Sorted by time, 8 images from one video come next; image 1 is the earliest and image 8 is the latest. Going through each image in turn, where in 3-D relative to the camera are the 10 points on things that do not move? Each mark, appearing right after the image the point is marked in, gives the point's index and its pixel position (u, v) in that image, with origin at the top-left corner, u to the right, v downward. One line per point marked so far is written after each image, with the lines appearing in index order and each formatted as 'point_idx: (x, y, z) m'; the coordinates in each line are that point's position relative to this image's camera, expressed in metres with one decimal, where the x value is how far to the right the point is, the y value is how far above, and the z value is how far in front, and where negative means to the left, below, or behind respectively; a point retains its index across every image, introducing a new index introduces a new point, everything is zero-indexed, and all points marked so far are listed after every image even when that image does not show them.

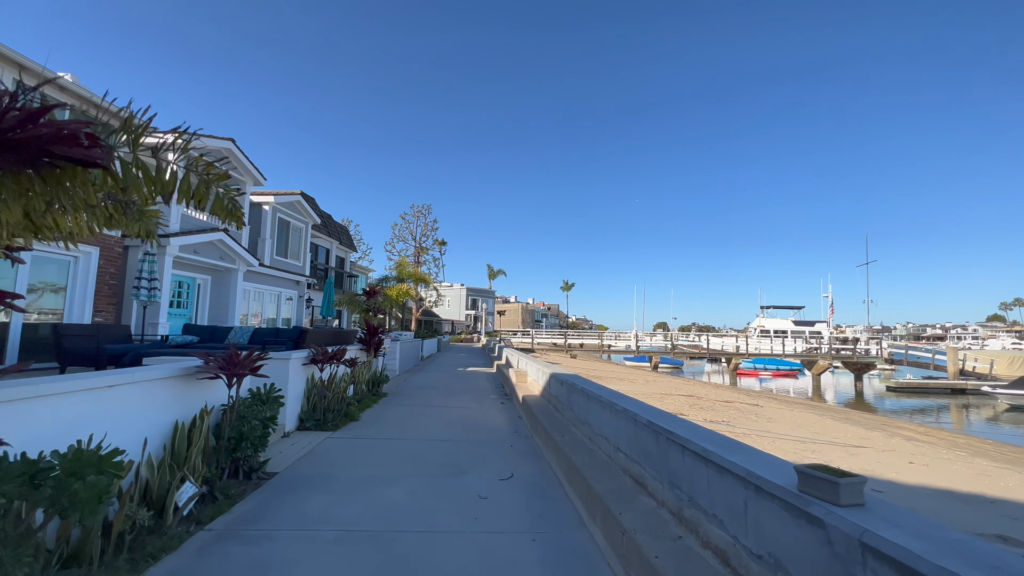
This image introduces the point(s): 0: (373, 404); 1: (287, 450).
0: (-2.9, -2.5, +9.9) m
1: (-2.9, -2.1, +6.1) m
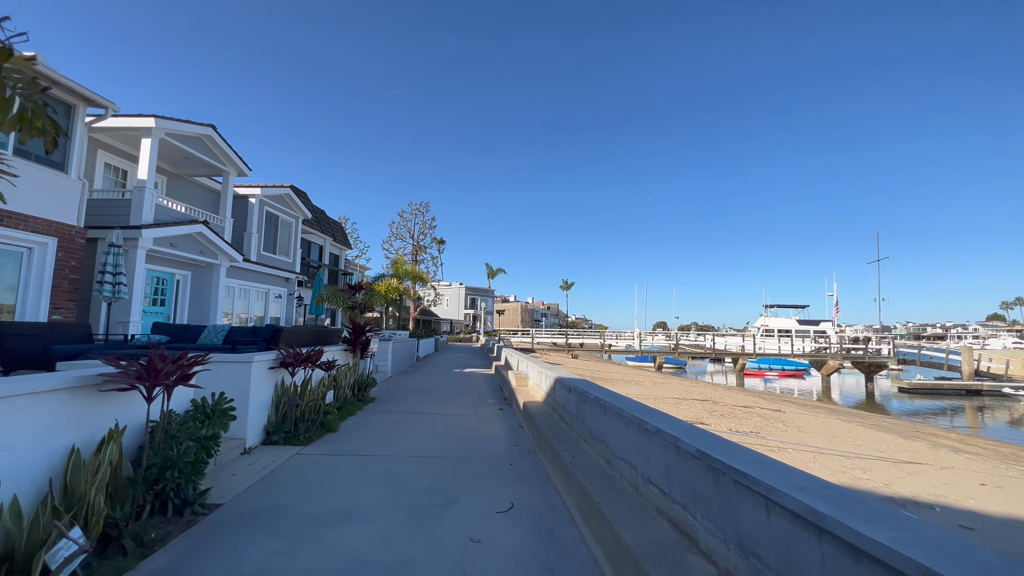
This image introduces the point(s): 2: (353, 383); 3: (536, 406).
0: (-2.9, -2.3, +8.9) m
1: (-2.9, -2.0, +5.1) m
2: (-3.3, -2.0, +9.7) m
3: (+0.4, -2.0, +8.2) m
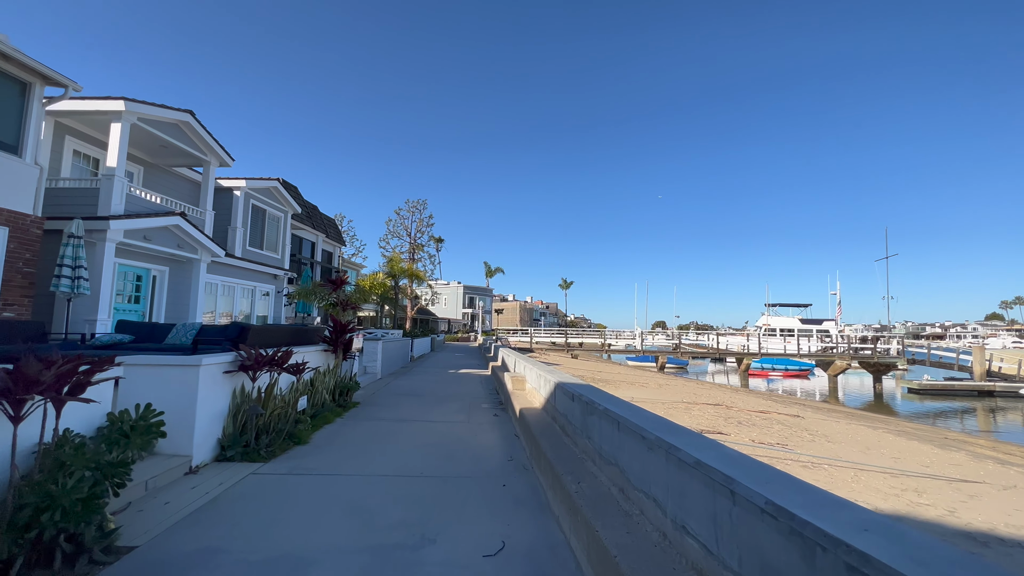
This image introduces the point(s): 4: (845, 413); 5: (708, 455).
0: (-3.0, -2.2, +8.0) m
1: (-3.0, -1.9, +4.3) m
2: (-3.4, -1.9, +8.8) m
3: (+0.3, -1.9, +7.3) m
4: (+8.5, -3.2, +12.1) m
5: (+1.0, -0.9, +2.5) m
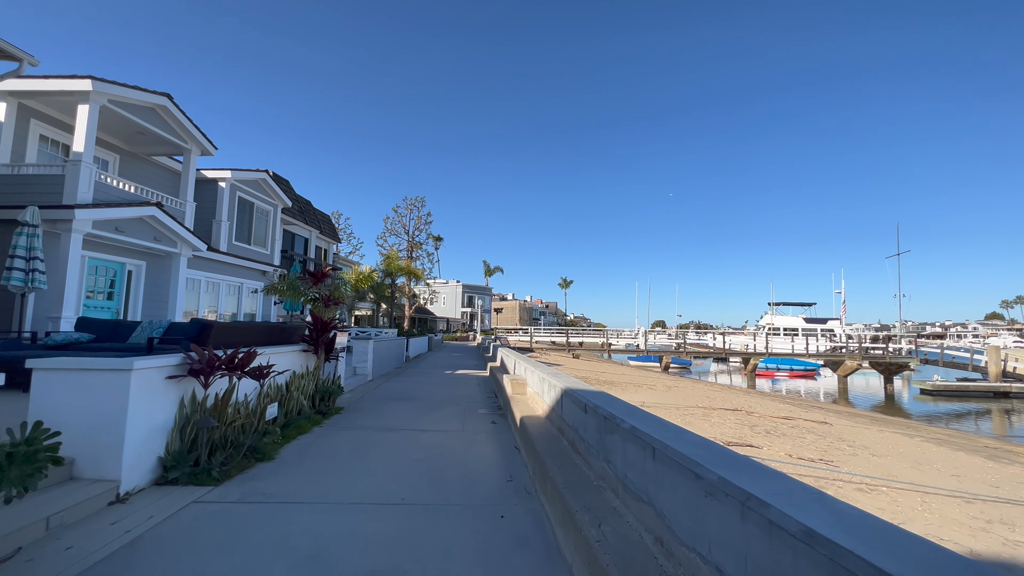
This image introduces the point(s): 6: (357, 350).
0: (-3.0, -2.1, +7.1) m
1: (-3.0, -1.8, +3.3) m
2: (-3.4, -1.8, +7.9) m
3: (+0.3, -1.8, +6.4) m
4: (+8.5, -3.1, +11.2) m
5: (+1.0, -0.8, +1.6) m
6: (-4.5, -1.8, +13.6) m
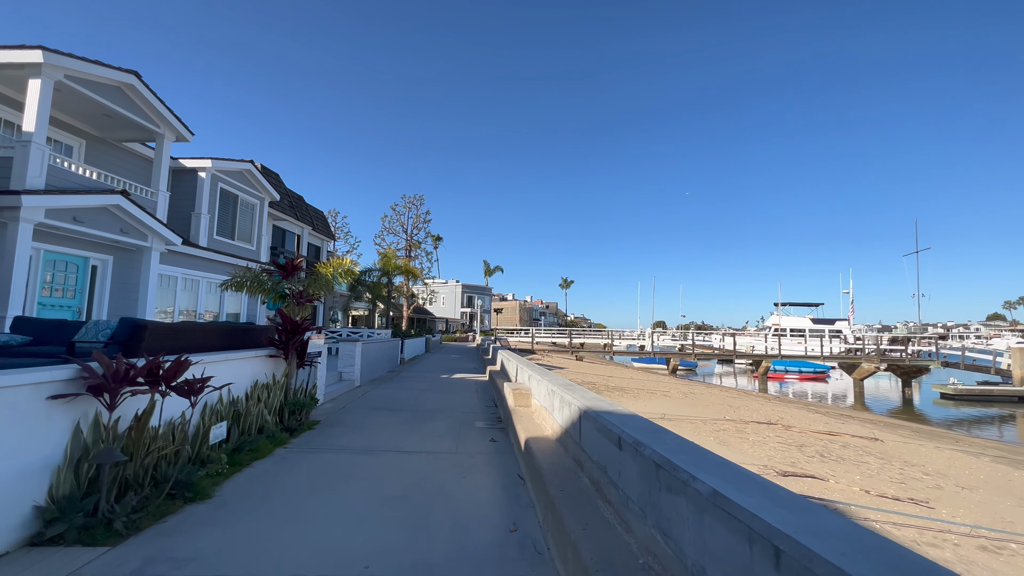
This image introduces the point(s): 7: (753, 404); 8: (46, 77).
0: (-3.0, -2.0, +5.9) m
1: (-3.0, -1.7, +2.1) m
2: (-3.3, -1.7, +6.7) m
3: (+0.4, -1.7, +5.2) m
4: (+8.5, -3.0, +10.0) m
5: (+1.1, -0.7, +0.4) m
6: (-4.5, -1.7, +12.4) m
7: (+6.6, -3.1, +12.8) m
8: (-10.2, +4.6, +10.3) m
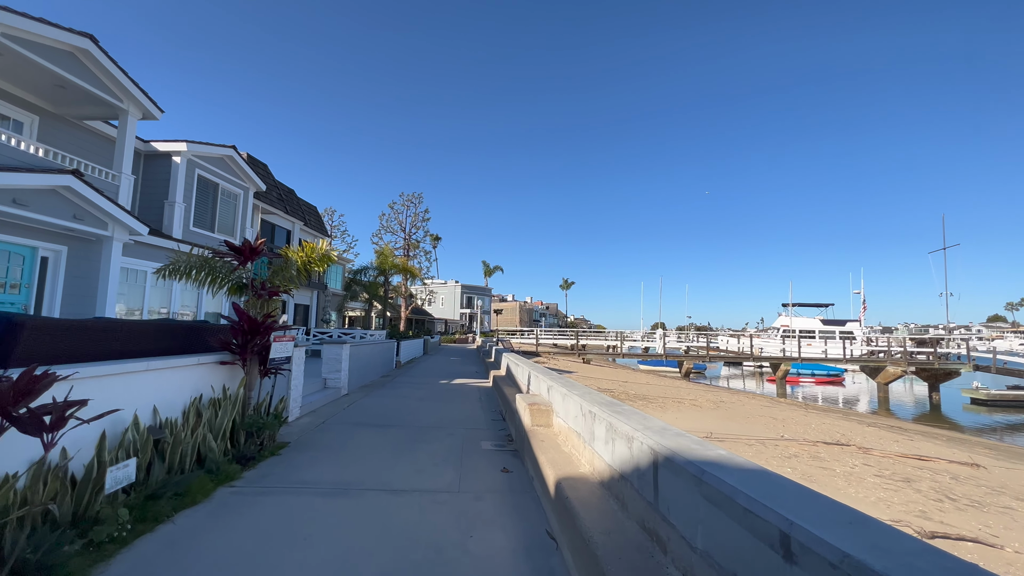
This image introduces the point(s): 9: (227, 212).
0: (-2.8, -1.9, +4.3) m
1: (-2.8, -1.6, +0.6) m
2: (-3.1, -1.5, +5.2) m
3: (+0.6, -1.6, +3.7) m
4: (+8.7, -2.9, +8.5) m
5: (+1.3, -0.5, -1.1) m
6: (-4.3, -1.6, +10.9) m
7: (+6.7, -3.0, +11.3) m
8: (-10.0, +4.8, +8.8) m
9: (-10.6, +2.9, +17.7) m
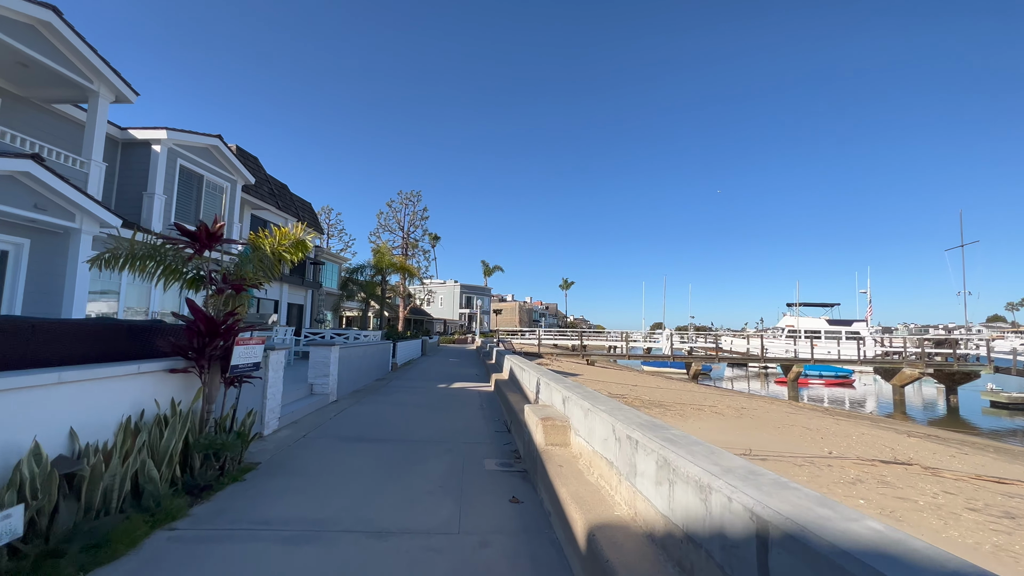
0: (-2.7, -1.8, +3.4) m
1: (-2.6, -1.5, -0.3) m
2: (-3.0, -1.5, +4.2) m
3: (+0.7, -1.5, +2.8) m
4: (+8.8, -2.8, +7.5) m
5: (+1.4, -0.5, -2.1) m
6: (-4.2, -1.5, +10.0) m
7: (+6.8, -3.0, +10.4) m
8: (-9.9, +4.8, +7.8) m
9: (-10.6, +2.9, +16.7) m
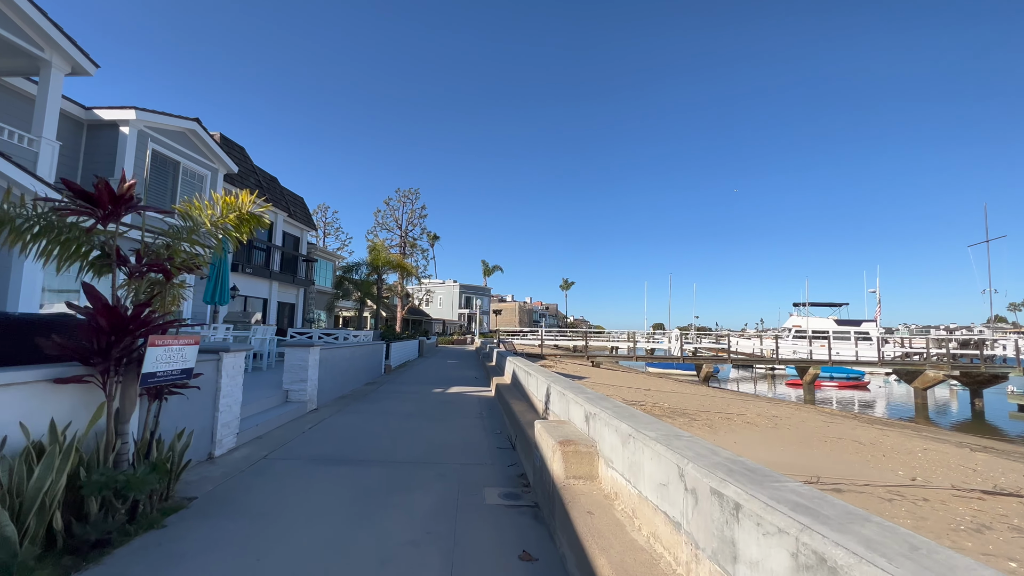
0: (-2.6, -1.7, +2.2) m
1: (-2.6, -1.3, -1.6) m
2: (-2.9, -1.3, +3.0) m
3: (+0.8, -1.4, +1.5) m
4: (+8.9, -2.7, +6.3) m
5: (+1.5, -0.3, -3.3) m
6: (-4.1, -1.4, +8.7) m
7: (+6.9, -2.8, +9.1) m
8: (-9.8, +5.0, +6.6) m
9: (-10.5, +3.0, +15.5) m
